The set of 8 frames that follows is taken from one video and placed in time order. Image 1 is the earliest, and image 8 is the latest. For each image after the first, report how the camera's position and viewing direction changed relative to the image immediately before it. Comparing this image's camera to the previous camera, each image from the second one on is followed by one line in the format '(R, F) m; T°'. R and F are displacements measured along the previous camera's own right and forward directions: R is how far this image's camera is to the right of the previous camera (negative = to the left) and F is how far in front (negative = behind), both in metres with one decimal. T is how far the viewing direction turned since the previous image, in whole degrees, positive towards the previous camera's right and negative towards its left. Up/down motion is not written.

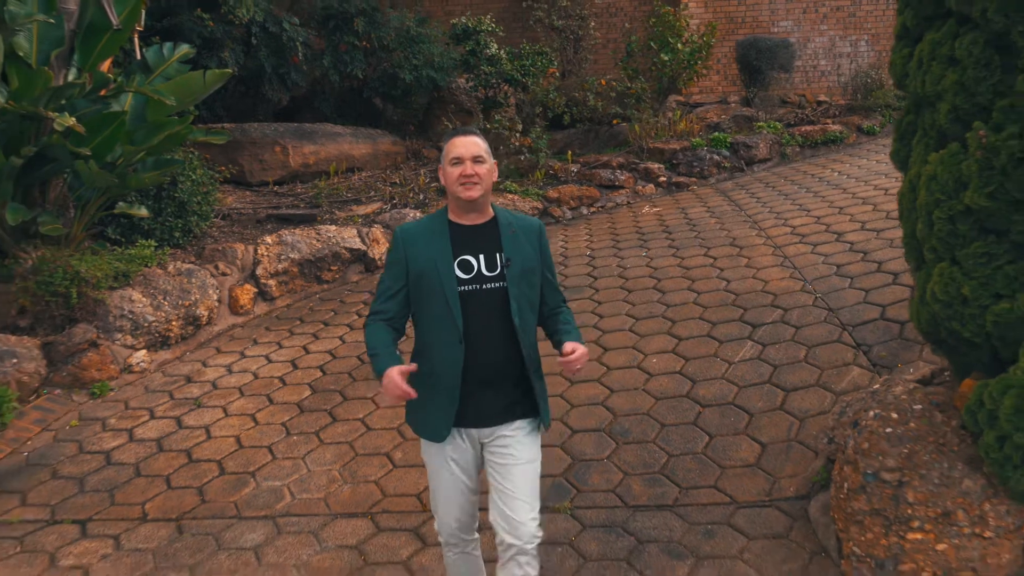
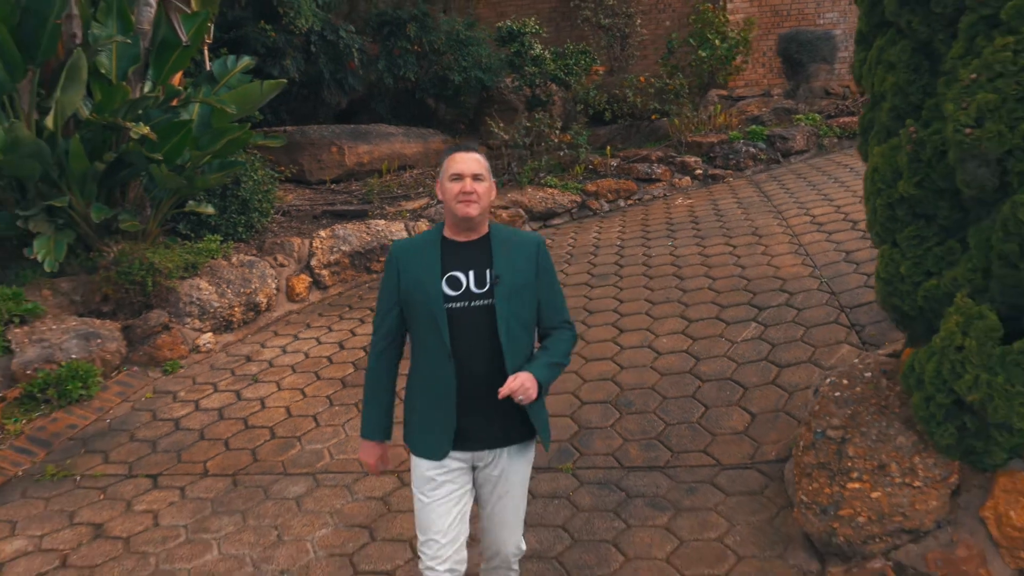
(+0.3, -0.5) m; -5°
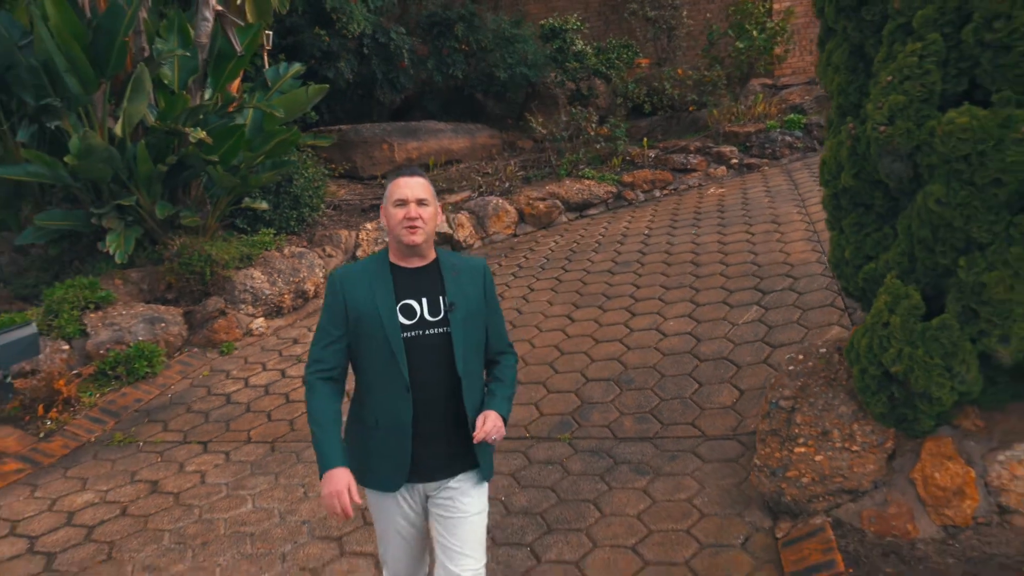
(+0.4, -0.4) m; -5°
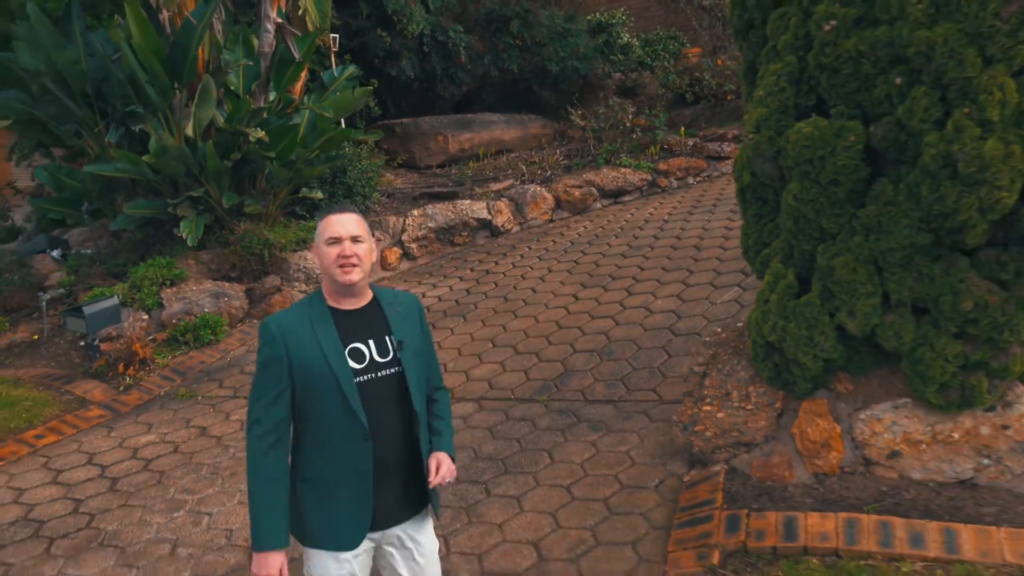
(+0.7, -0.7) m; -7°
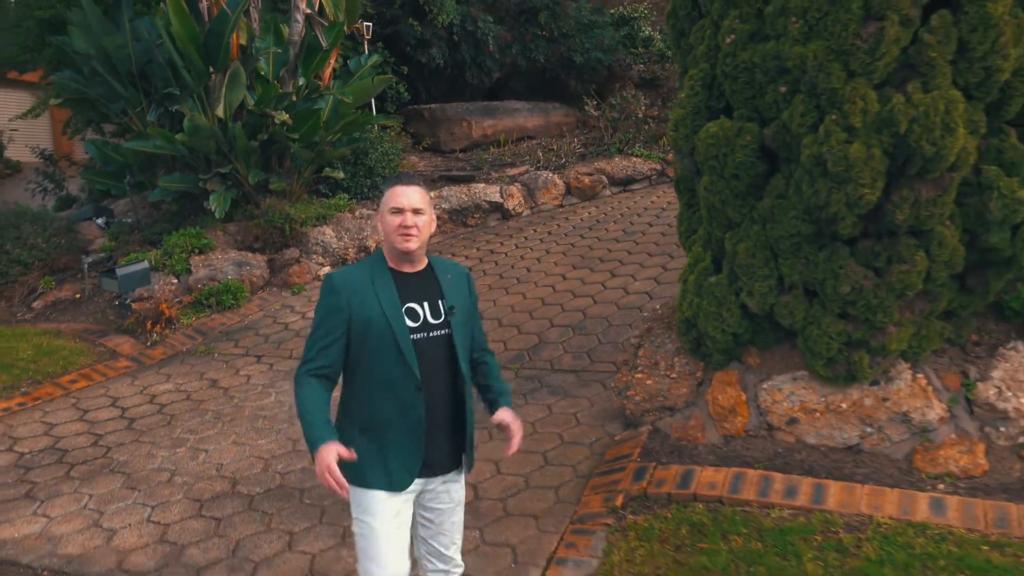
(+0.5, -0.5) m; -4°
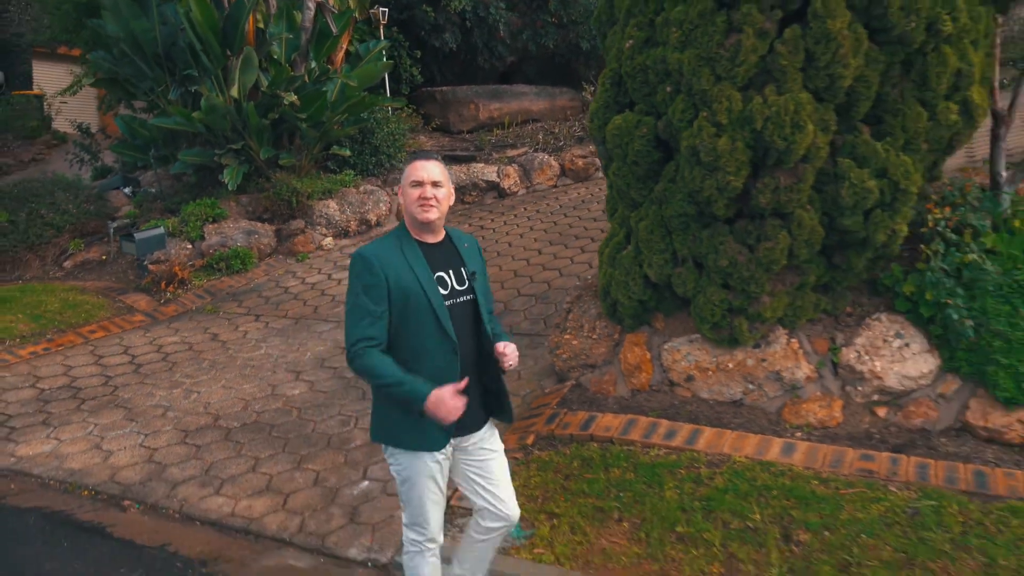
(+0.6, -0.6) m; -3°
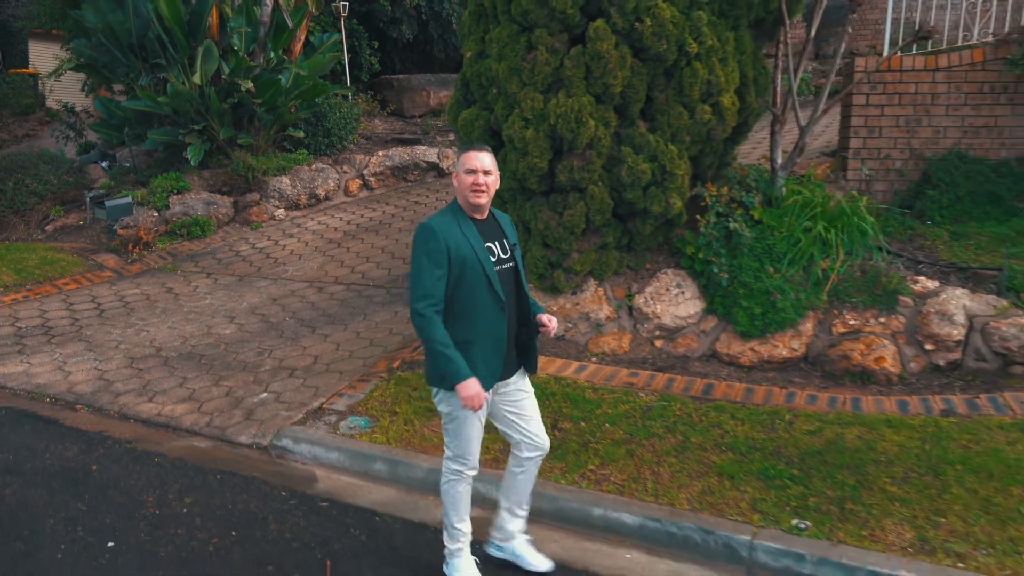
(+0.9, -1.2) m; 0°
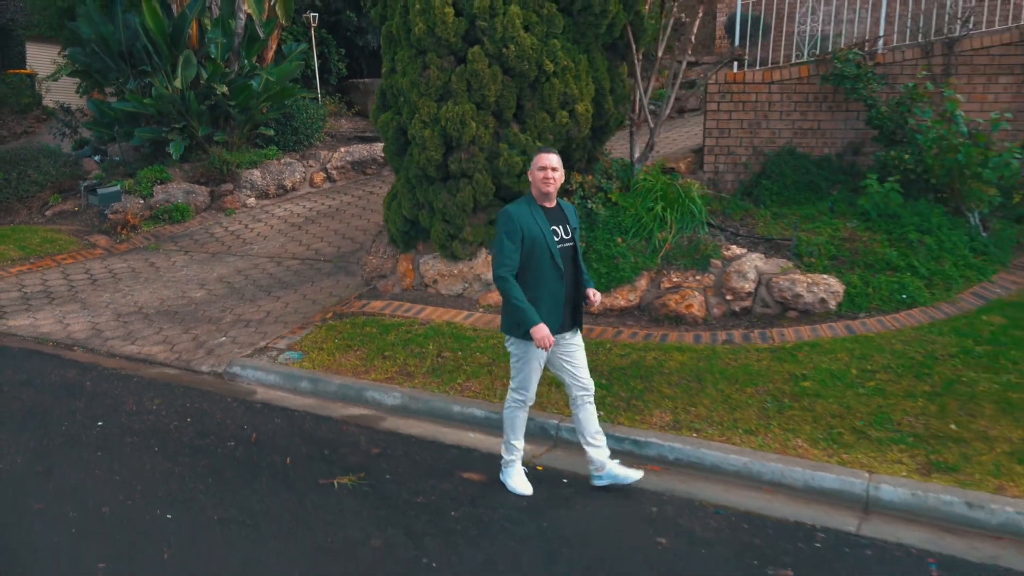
(+0.7, -1.5) m; 0°
